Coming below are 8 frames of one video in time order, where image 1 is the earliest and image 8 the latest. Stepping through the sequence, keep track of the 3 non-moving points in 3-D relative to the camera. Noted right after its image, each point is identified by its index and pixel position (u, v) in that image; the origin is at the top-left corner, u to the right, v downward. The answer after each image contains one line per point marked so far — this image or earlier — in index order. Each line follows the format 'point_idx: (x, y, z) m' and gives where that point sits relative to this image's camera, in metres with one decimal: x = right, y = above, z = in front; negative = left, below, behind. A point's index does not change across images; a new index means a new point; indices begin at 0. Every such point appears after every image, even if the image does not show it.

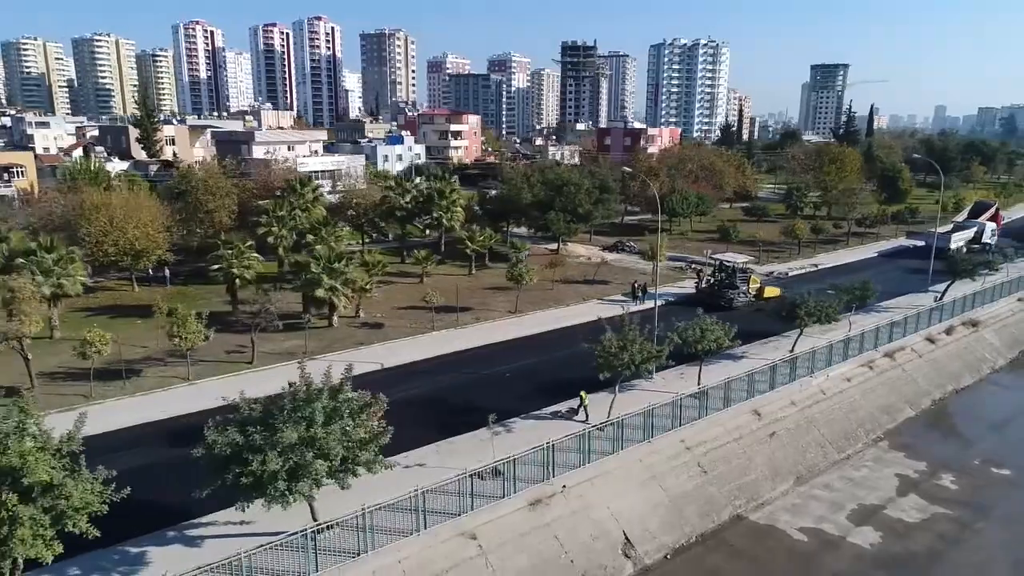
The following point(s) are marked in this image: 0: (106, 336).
0: (-10.8, -1.3, +19.1) m
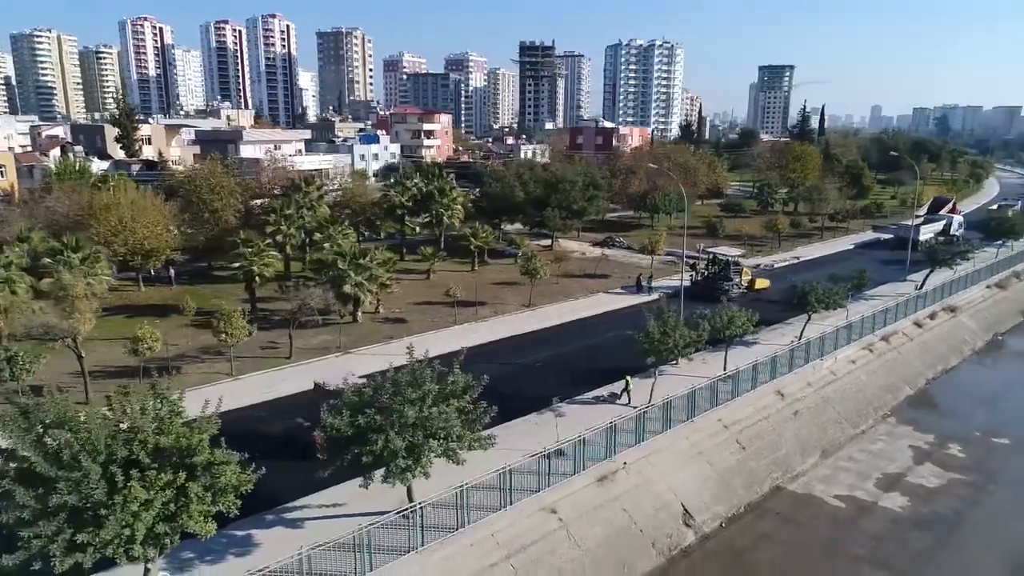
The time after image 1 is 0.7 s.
0: (-9.6, -1.2, +19.3) m
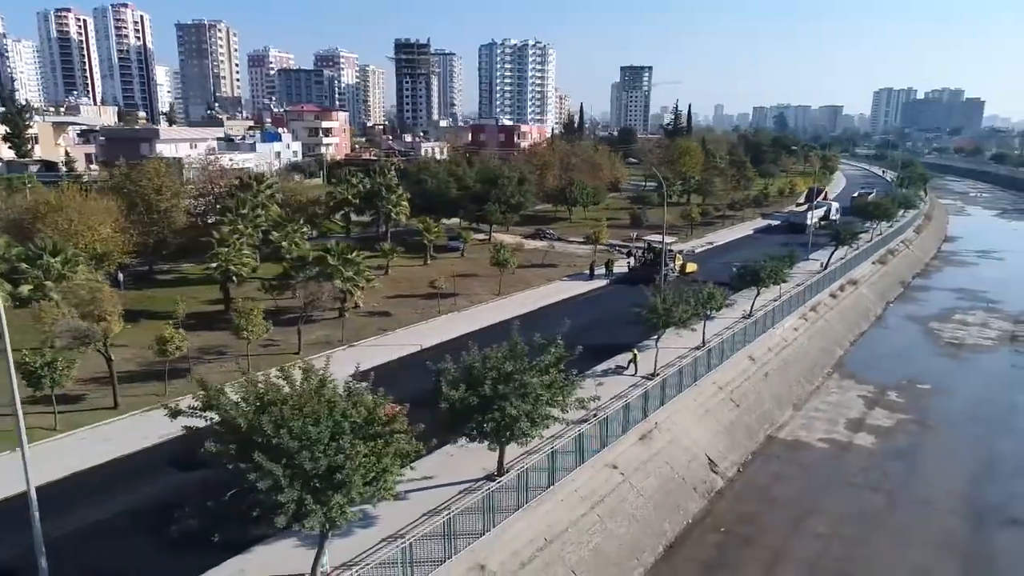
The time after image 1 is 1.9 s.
0: (-8.9, -1.2, +19.1) m
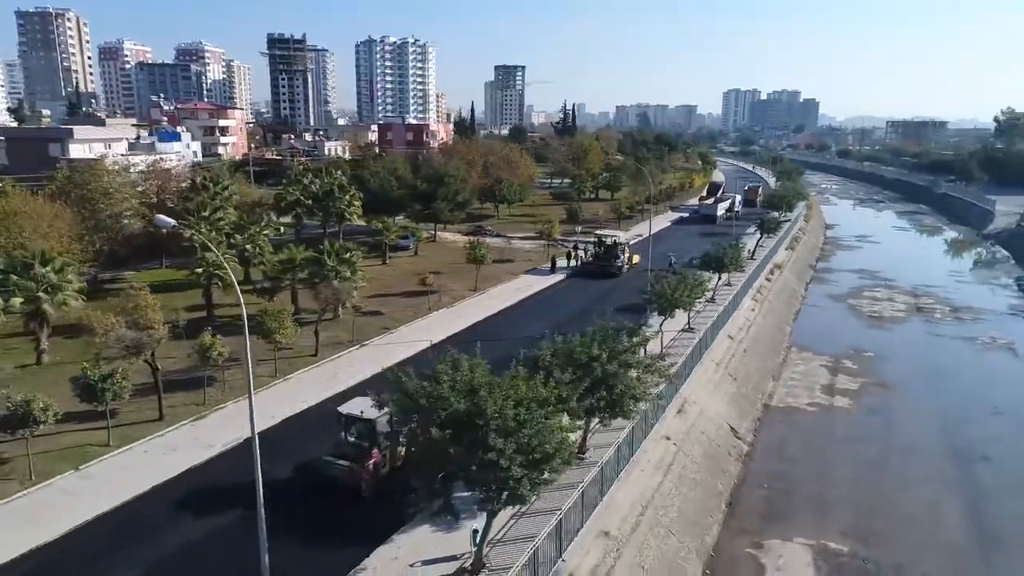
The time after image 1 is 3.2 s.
0: (-7.7, -1.3, +18.6) m
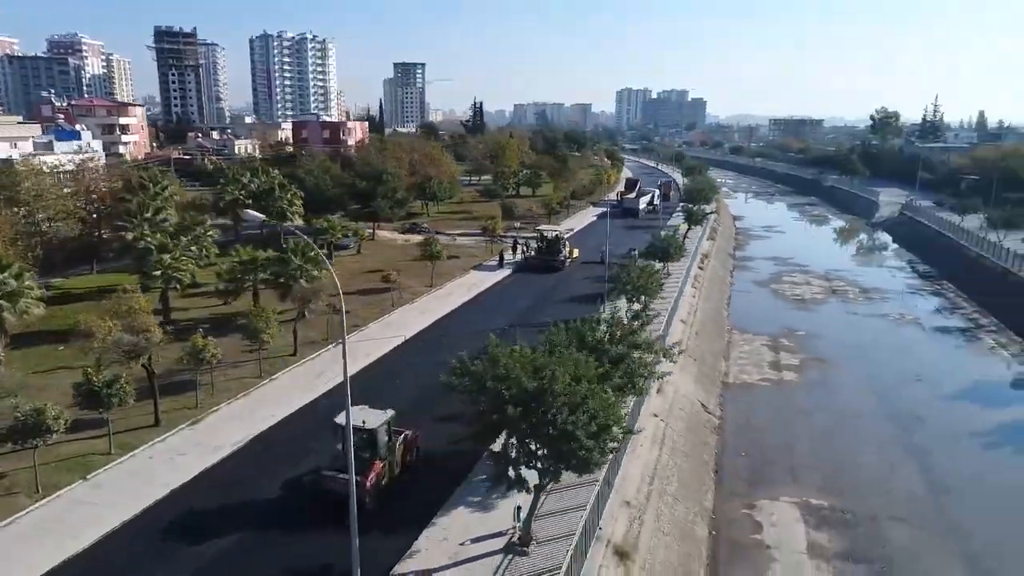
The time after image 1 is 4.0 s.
0: (-7.8, -1.3, +18.2) m
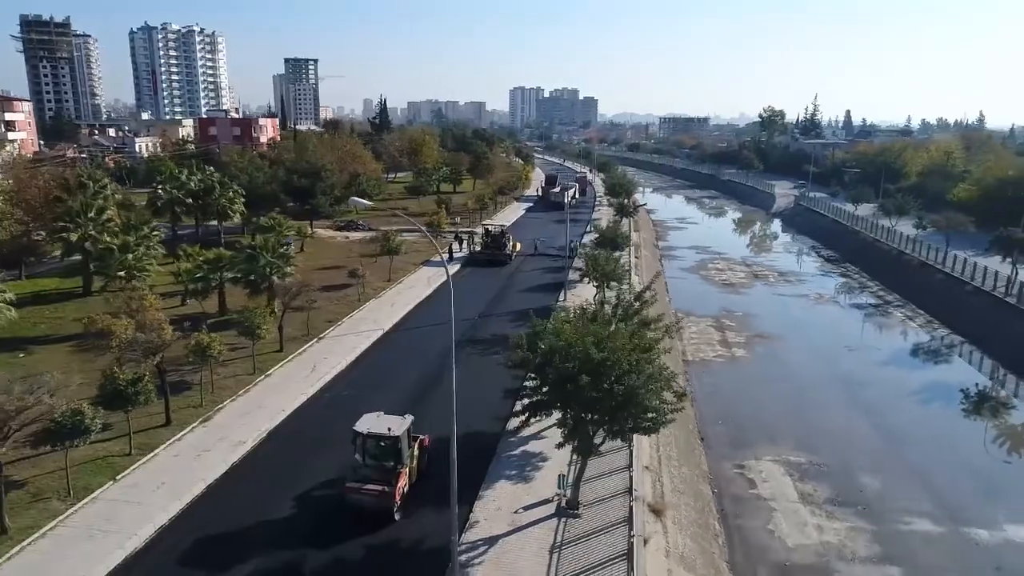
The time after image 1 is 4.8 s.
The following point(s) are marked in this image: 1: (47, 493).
0: (-7.6, -1.2, +18.0) m
1: (-8.8, -3.9, +13.5) m
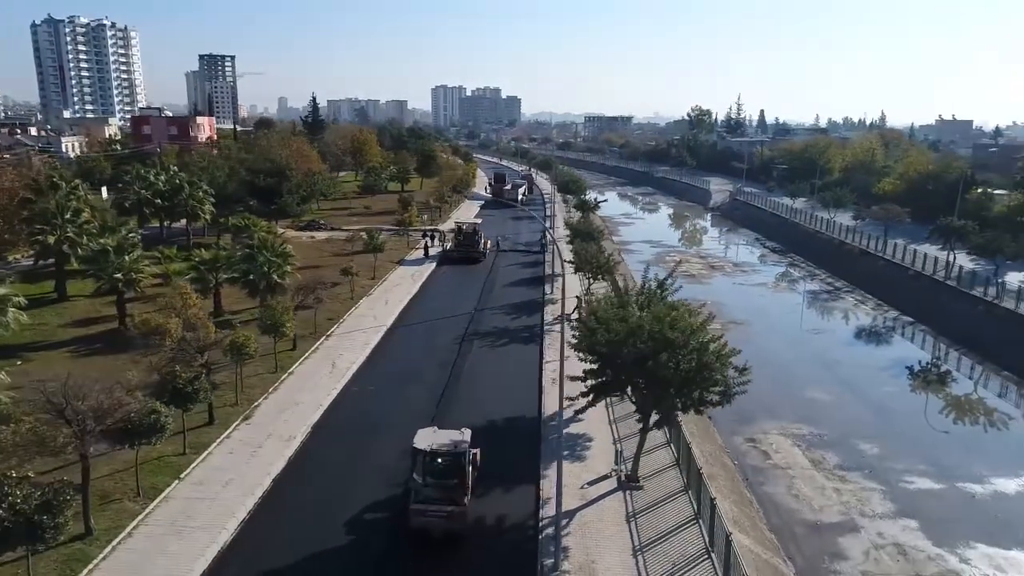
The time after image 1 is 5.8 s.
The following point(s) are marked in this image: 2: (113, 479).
0: (-6.8, -1.2, +17.9) m
1: (-7.4, -3.9, +13.3) m
2: (-7.7, -3.7, +13.8) m
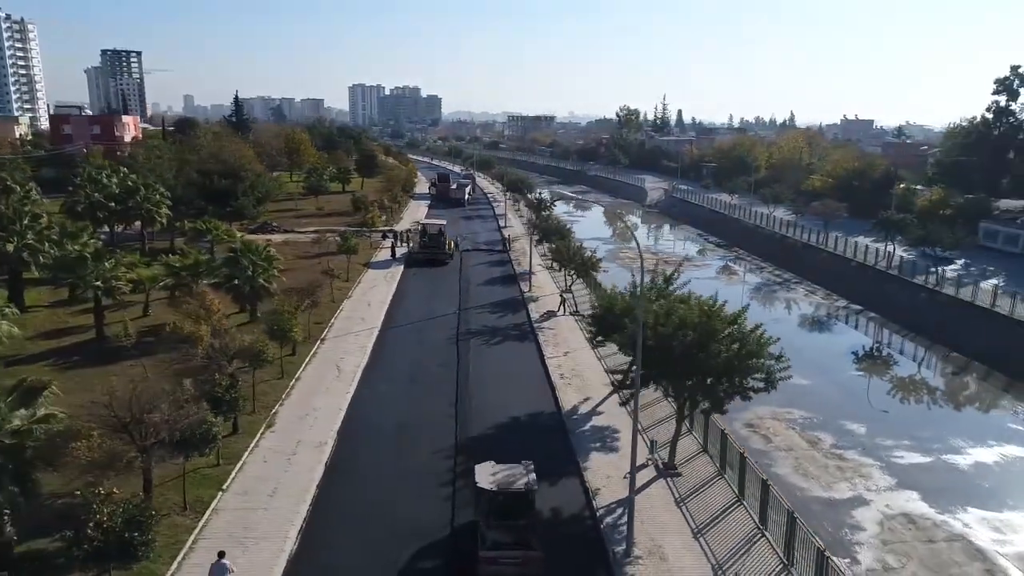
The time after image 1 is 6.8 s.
0: (-6.2, -1.3, +17.5) m
1: (-6.3, -4.0, +12.8) m
2: (-6.6, -3.8, +13.3) m
